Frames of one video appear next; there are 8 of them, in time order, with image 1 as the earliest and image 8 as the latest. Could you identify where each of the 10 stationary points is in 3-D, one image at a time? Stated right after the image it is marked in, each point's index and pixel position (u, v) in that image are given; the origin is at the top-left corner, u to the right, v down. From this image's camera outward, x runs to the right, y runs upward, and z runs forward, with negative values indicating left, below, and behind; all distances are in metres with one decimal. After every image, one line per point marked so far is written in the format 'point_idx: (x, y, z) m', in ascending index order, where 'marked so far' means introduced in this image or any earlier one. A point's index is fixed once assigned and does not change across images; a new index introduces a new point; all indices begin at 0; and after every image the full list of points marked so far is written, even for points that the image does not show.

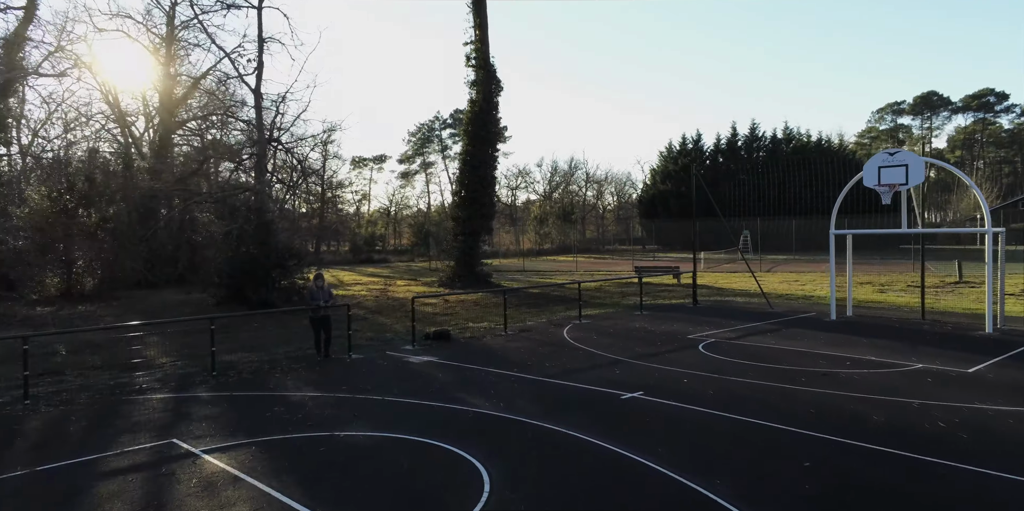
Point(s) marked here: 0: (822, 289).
0: (+8.4, -0.9, +19.3) m
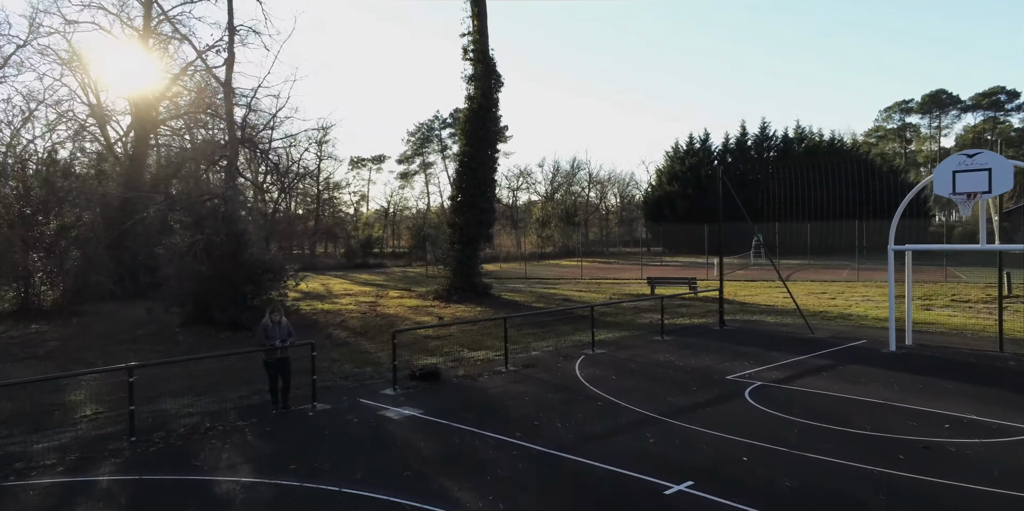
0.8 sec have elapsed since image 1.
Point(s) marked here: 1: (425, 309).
0: (+8.5, -1.2, +17.4) m
1: (-2.3, -1.5, +19.3) m
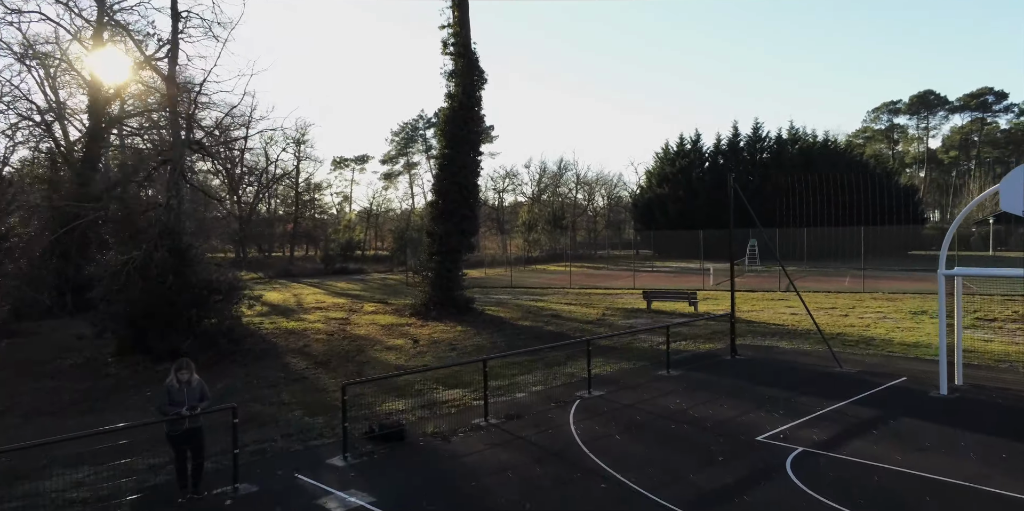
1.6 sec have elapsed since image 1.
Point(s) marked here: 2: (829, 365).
0: (+8.1, -1.5, +15.8) m
1: (-2.7, -1.8, +17.5) m
2: (+5.1, -1.7, +11.3) m
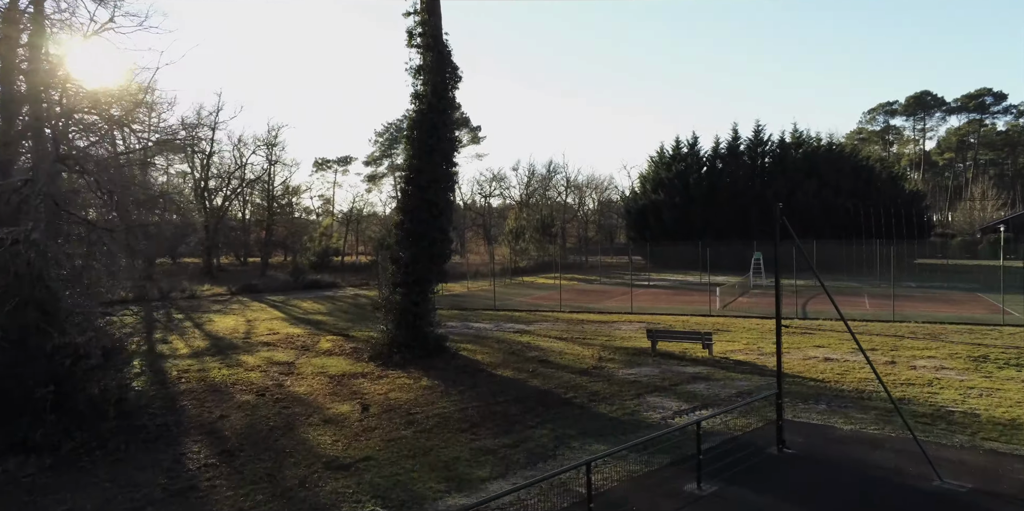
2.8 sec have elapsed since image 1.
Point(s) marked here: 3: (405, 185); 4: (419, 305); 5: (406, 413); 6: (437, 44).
0: (+7.7, -2.3, +12.7) m
1: (-3.2, -2.5, +14.2) m
2: (+4.7, -2.5, +8.2) m
3: (-2.6, +1.7, +17.4) m
4: (-2.3, -1.2, +17.2) m
5: (-1.8, -2.6, +12.0) m
6: (-1.9, +5.2, +17.6) m
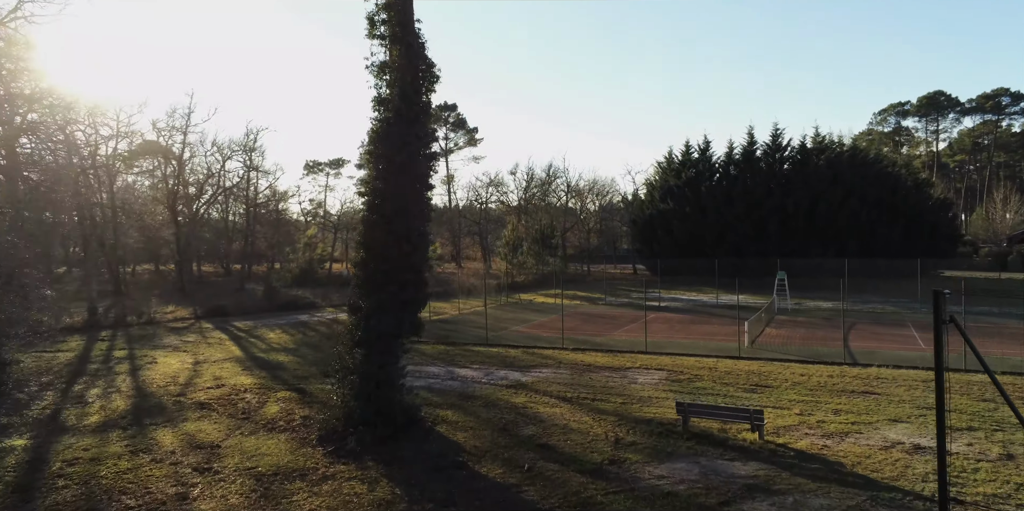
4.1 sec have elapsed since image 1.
0: (+7.5, -3.2, +9.0) m
1: (-3.4, -3.4, +10.5) m
2: (+4.5, -3.4, +4.4) m
3: (-2.8, +0.8, +13.7) m
4: (-2.4, -2.1, +13.5) m
5: (-2.0, -3.6, +8.2) m
6: (-2.0, +4.3, +13.8) m
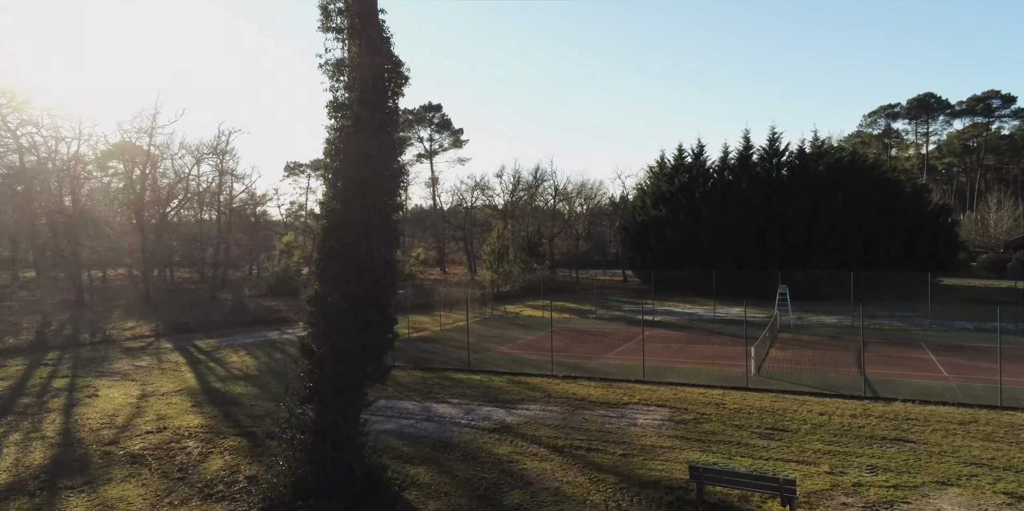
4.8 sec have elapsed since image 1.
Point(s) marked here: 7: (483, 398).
0: (+7.3, -3.7, +7.0) m
1: (-3.6, -4.0, +8.3) m
2: (+4.4, -3.9, +2.4) m
3: (-3.1, +0.2, +11.5) m
4: (-2.7, -2.7, +11.3) m
5: (-2.1, -4.1, +6.0) m
6: (-2.3, +3.7, +11.6) m
7: (-0.8, -3.7, +18.7) m
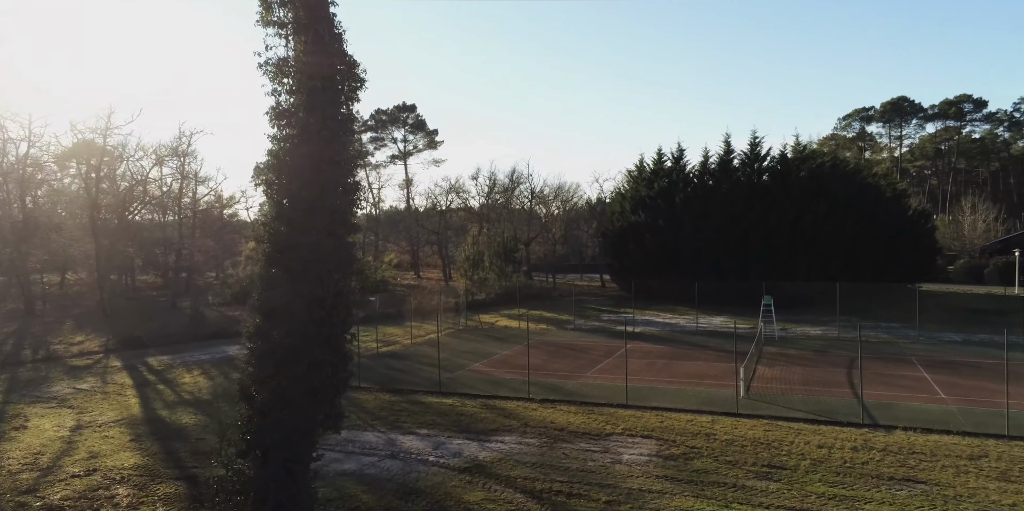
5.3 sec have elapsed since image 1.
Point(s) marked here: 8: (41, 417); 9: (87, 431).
0: (+7.0, -4.2, +5.8) m
1: (-3.9, -4.4, +6.7) m
2: (+4.3, -4.4, +1.1) m
3: (-3.5, -0.2, +9.9) m
4: (-3.1, -3.1, +9.8) m
5: (-2.4, -4.5, +4.5) m
6: (-2.7, +3.3, +10.1) m
7: (-1.4, -4.1, +17.2) m
8: (-12.2, -4.2, +18.5) m
9: (-10.3, -4.2, +17.3) m
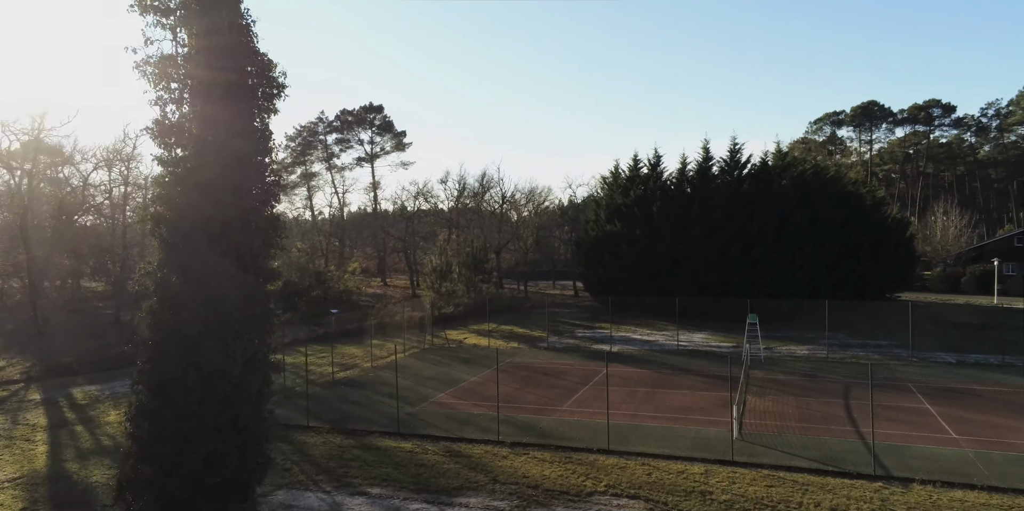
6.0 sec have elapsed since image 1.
0: (+6.8, -4.8, +3.8) m
1: (-4.2, -5.0, +4.3) m
2: (+4.2, -5.0, -1.0) m
3: (-3.9, -0.8, +7.5) m
4: (-3.5, -3.7, +7.4) m
5: (-2.6, -5.1, +2.2) m
6: (-3.2, +2.7, +7.7) m
7: (-2.1, -4.8, +14.9) m
8: (-13.0, -4.8, +15.8) m
9: (-11.0, -4.8, +14.6) m
